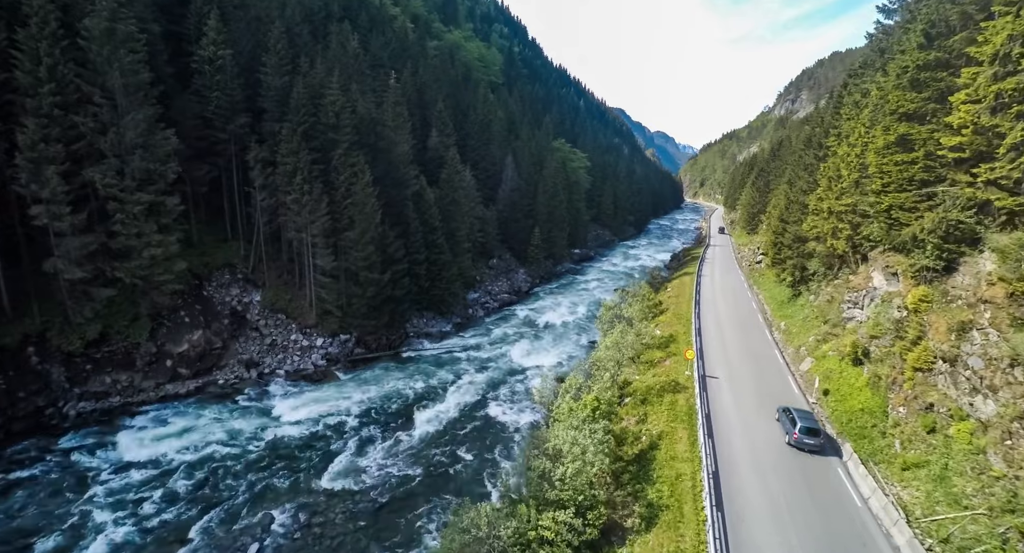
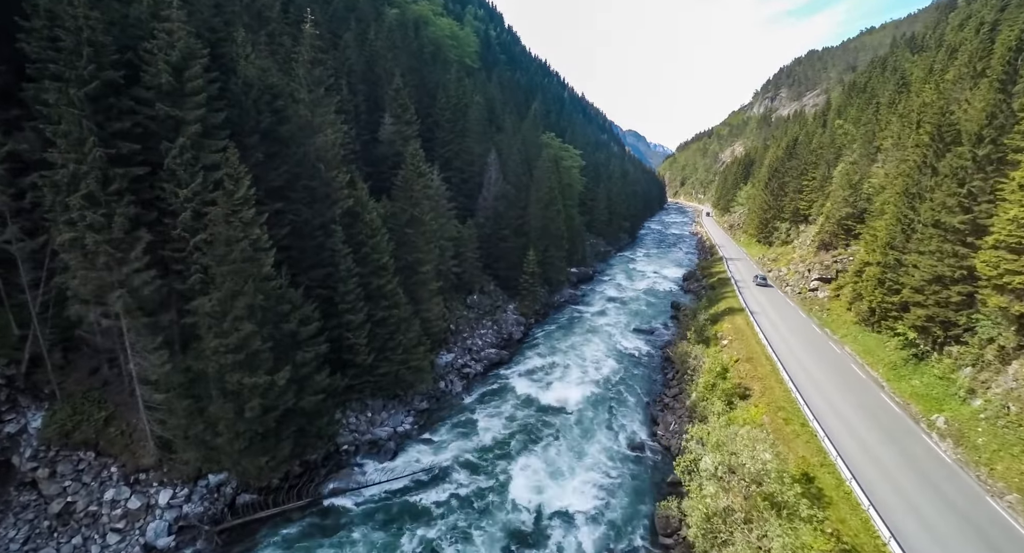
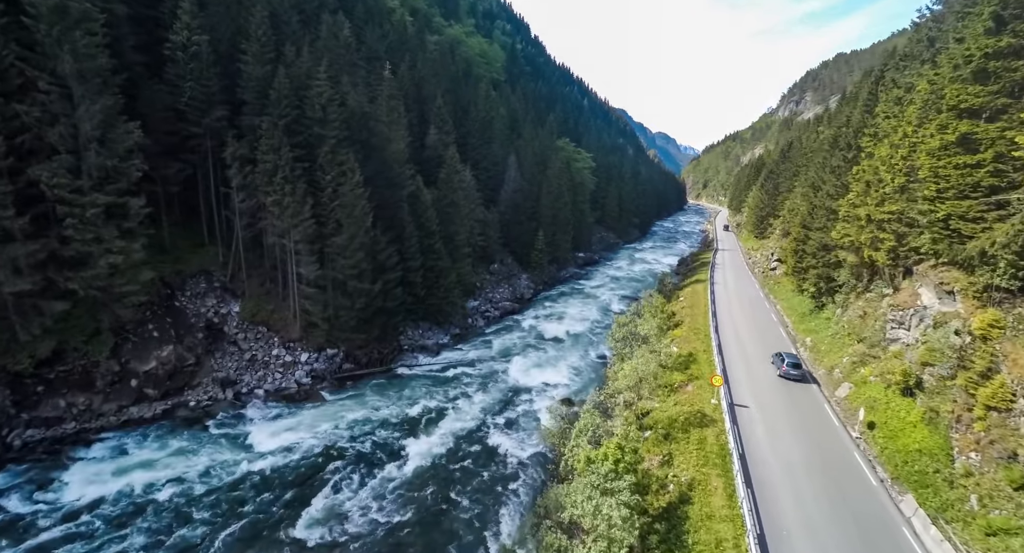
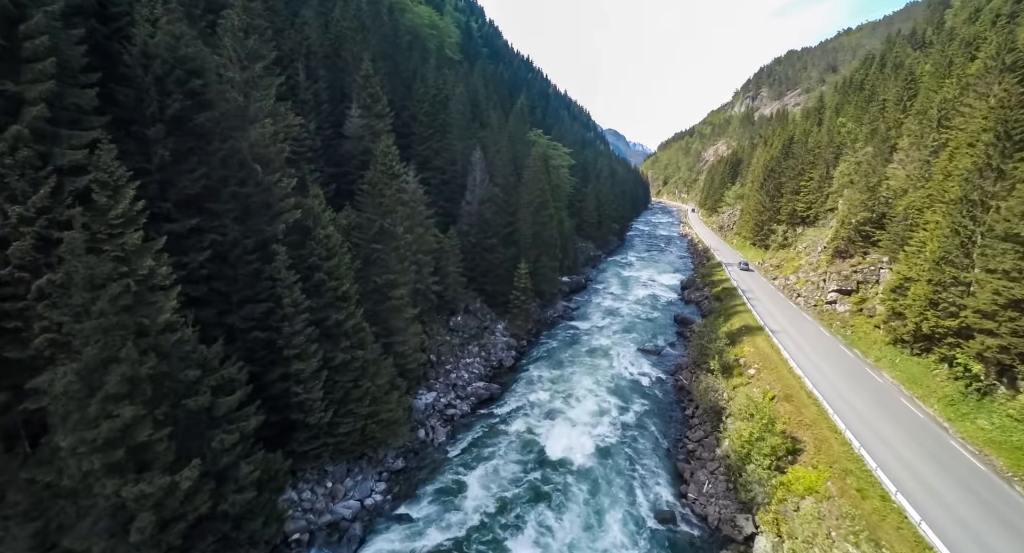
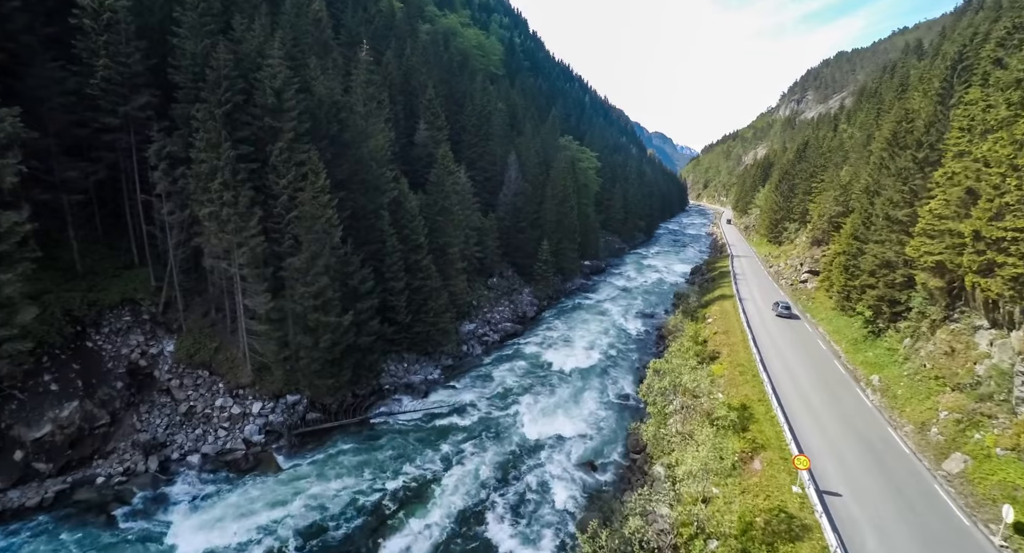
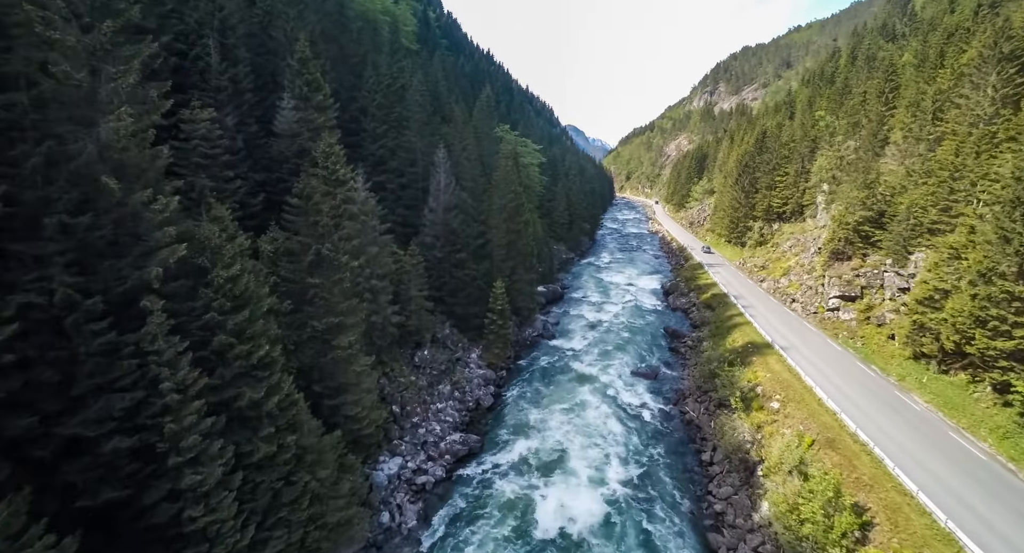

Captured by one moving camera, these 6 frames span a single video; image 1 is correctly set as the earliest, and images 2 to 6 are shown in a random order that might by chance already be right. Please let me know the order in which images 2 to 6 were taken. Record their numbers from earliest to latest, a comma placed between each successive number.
3, 5, 2, 4, 6
